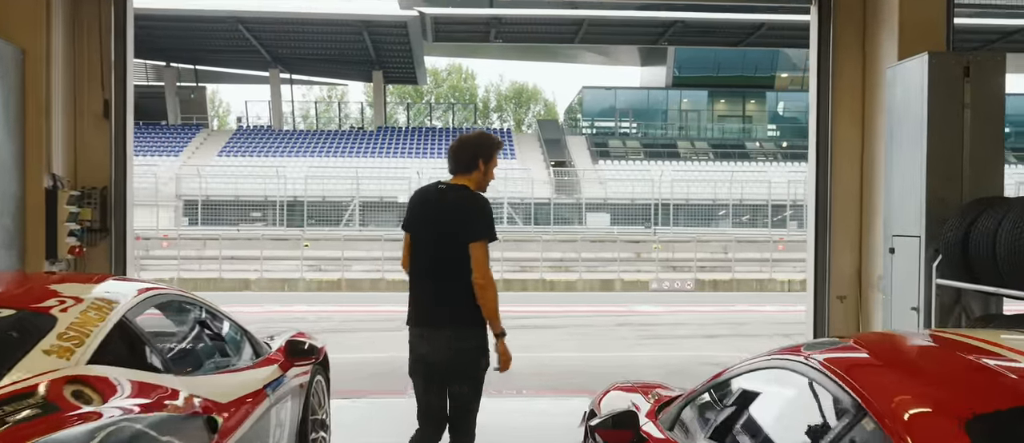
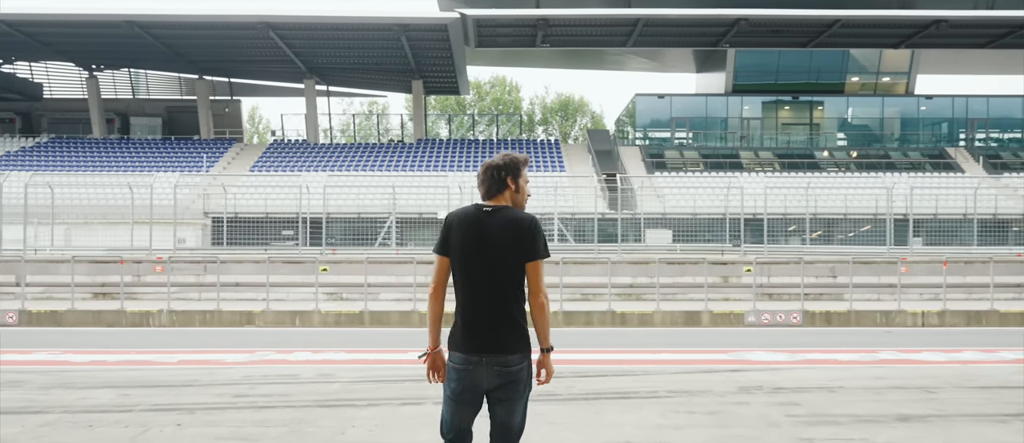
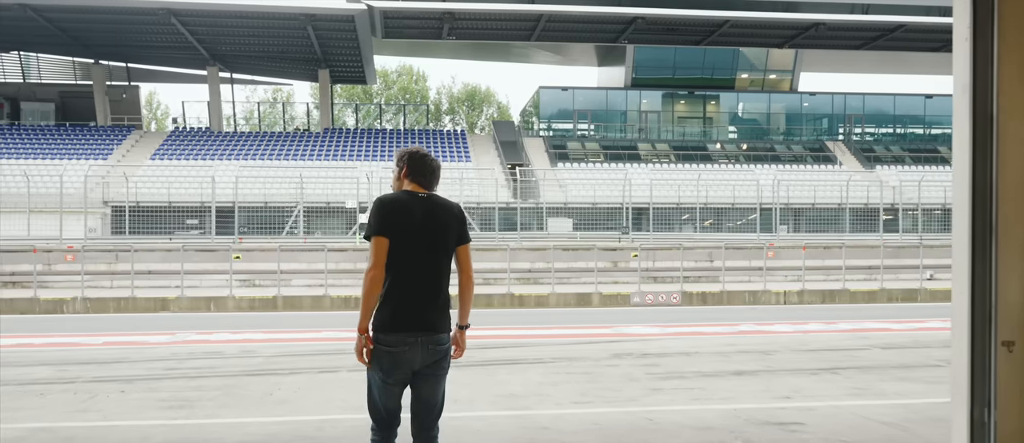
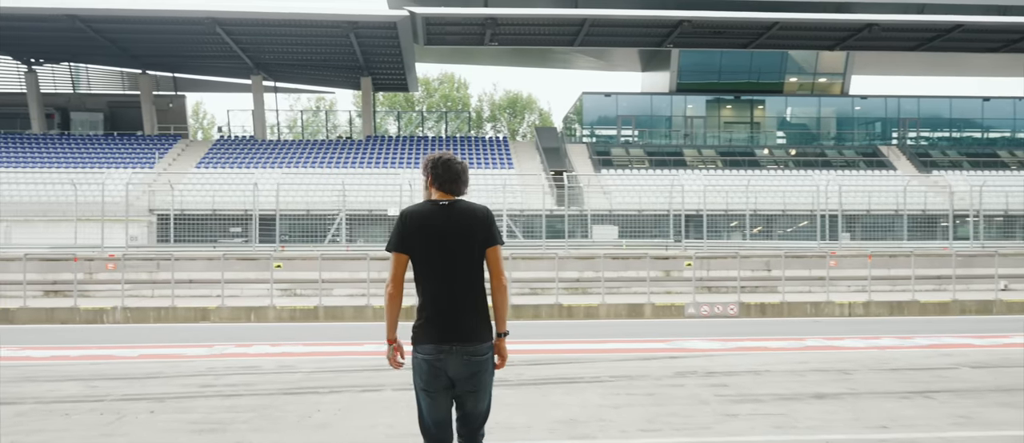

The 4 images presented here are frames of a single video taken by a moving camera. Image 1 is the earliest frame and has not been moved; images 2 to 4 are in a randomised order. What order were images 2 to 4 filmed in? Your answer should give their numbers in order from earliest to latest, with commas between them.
3, 4, 2
